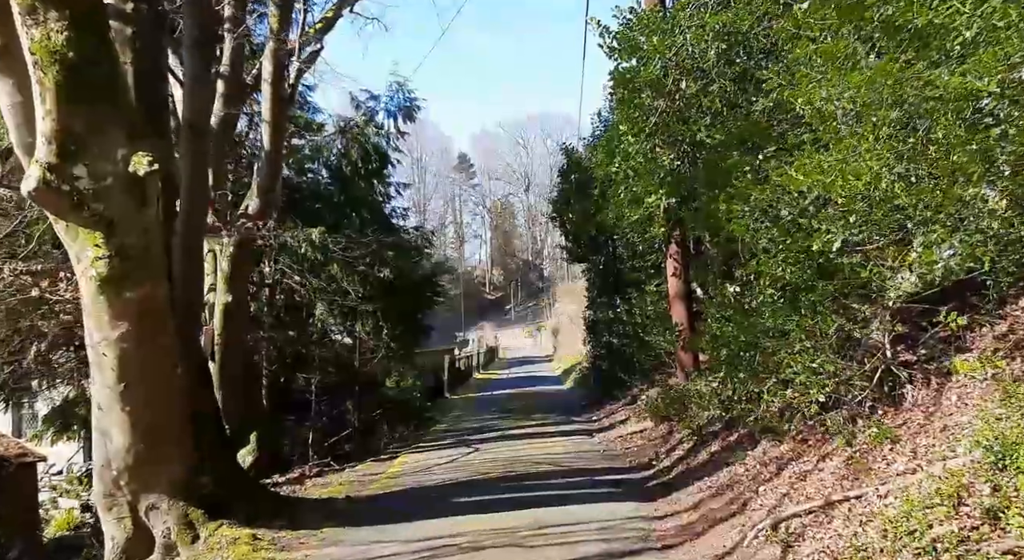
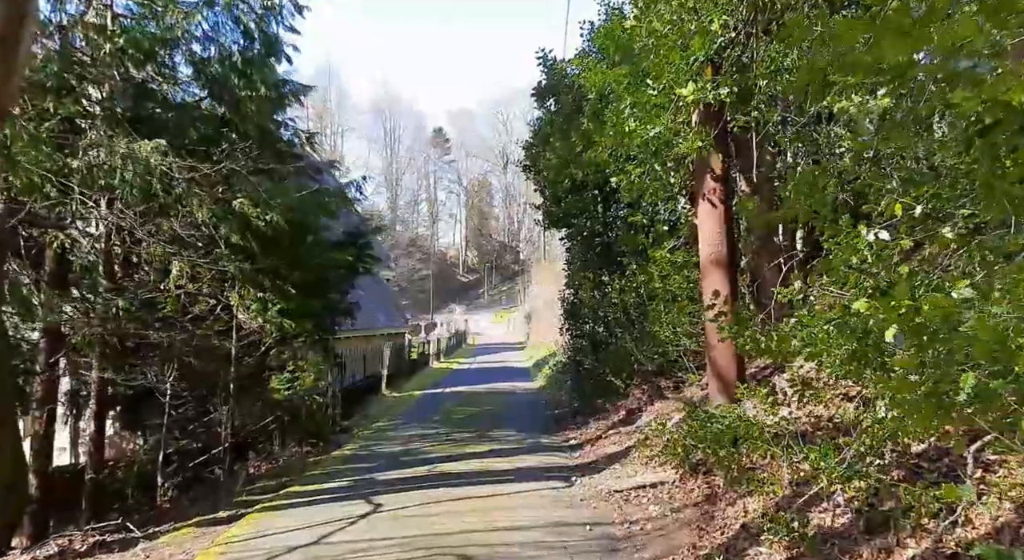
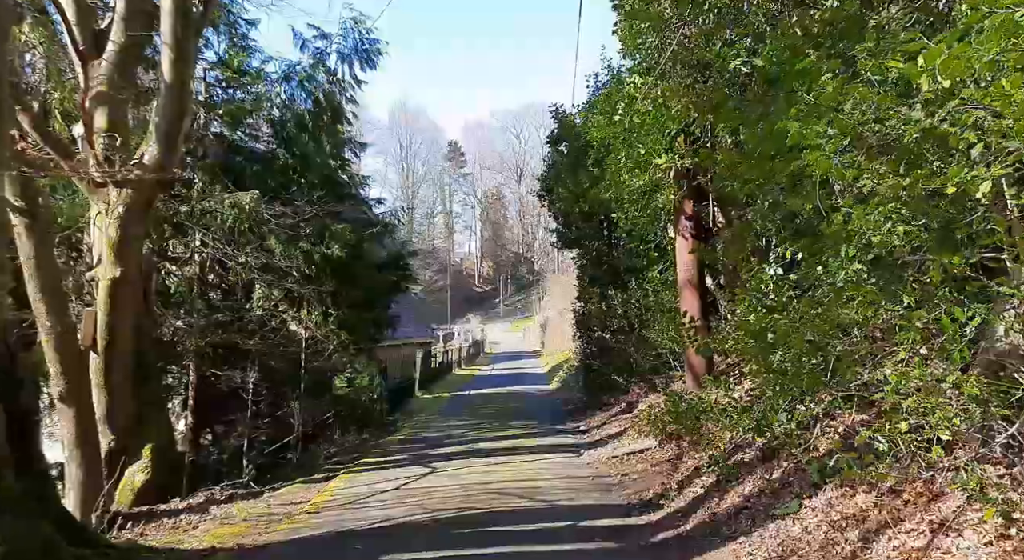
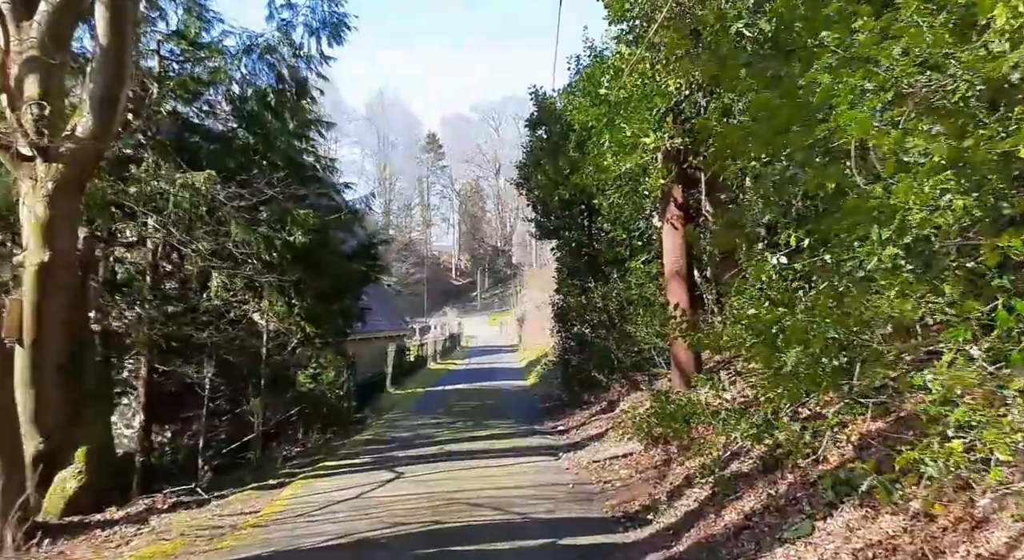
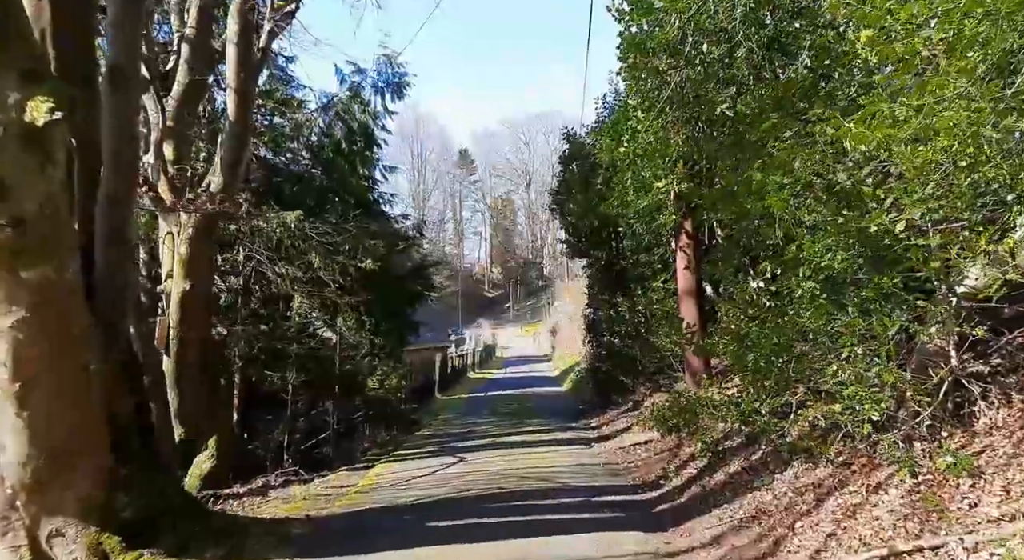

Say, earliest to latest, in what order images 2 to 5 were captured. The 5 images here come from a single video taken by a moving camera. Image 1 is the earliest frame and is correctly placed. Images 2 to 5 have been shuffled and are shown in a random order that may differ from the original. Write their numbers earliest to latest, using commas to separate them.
5, 3, 4, 2
